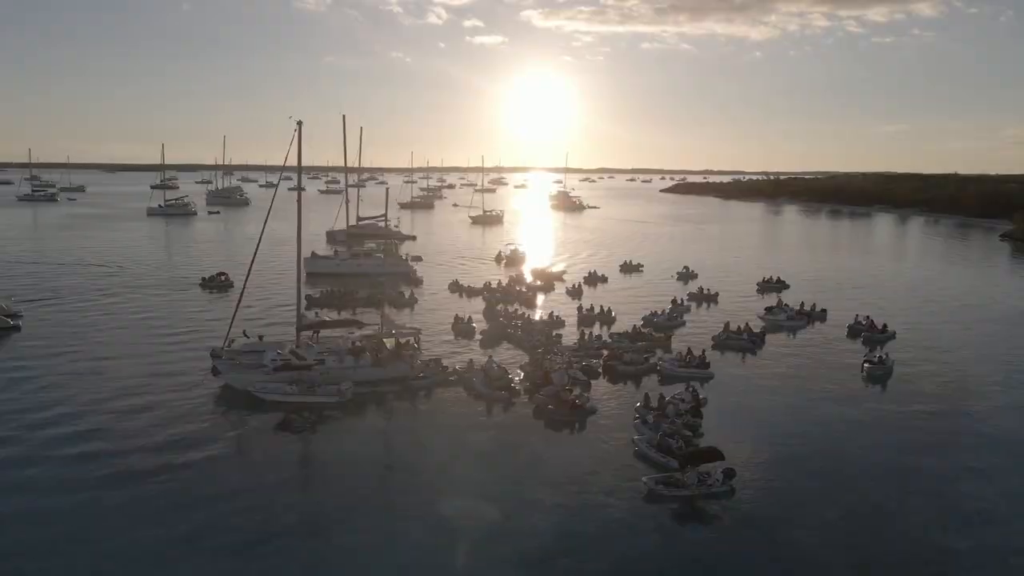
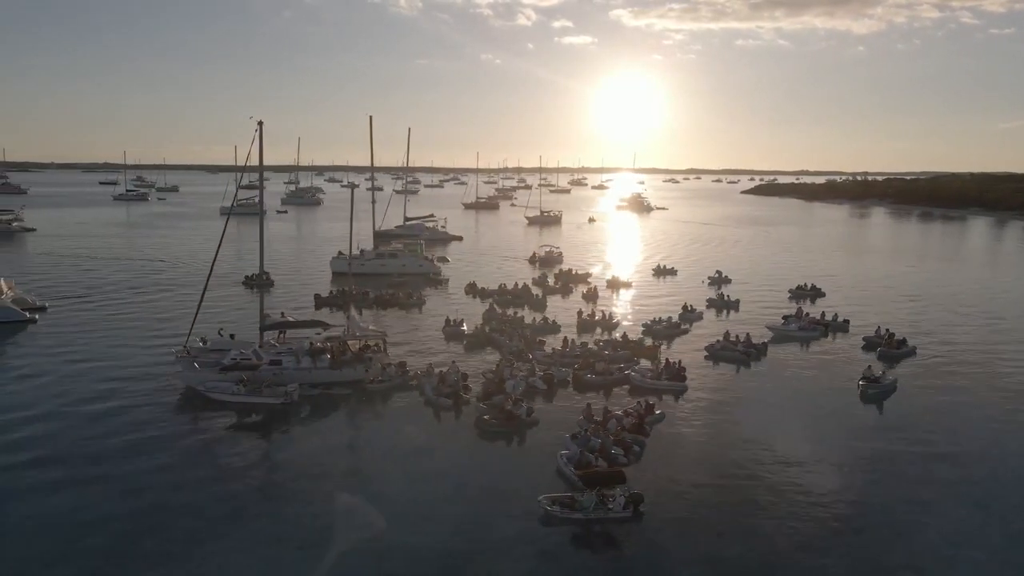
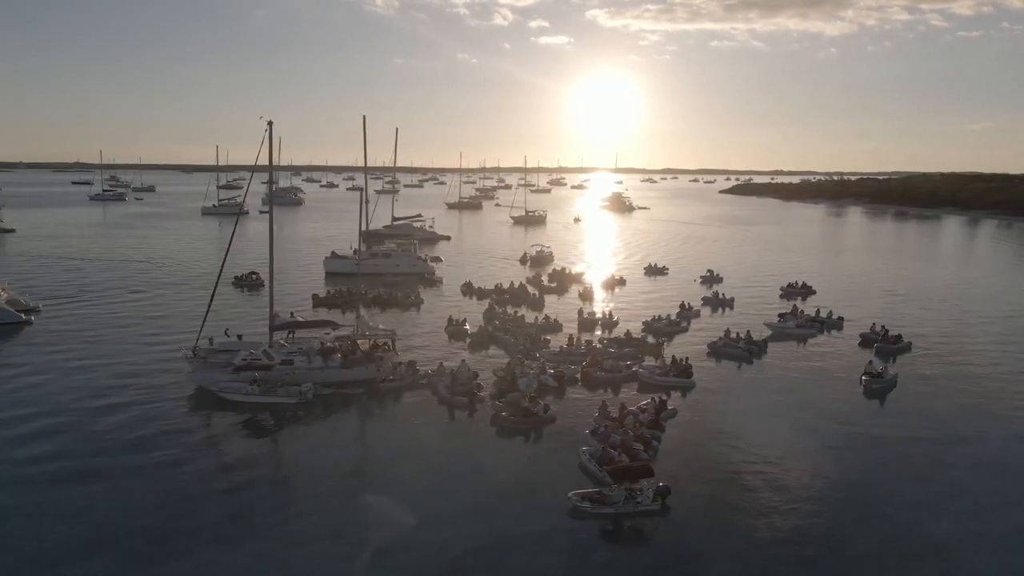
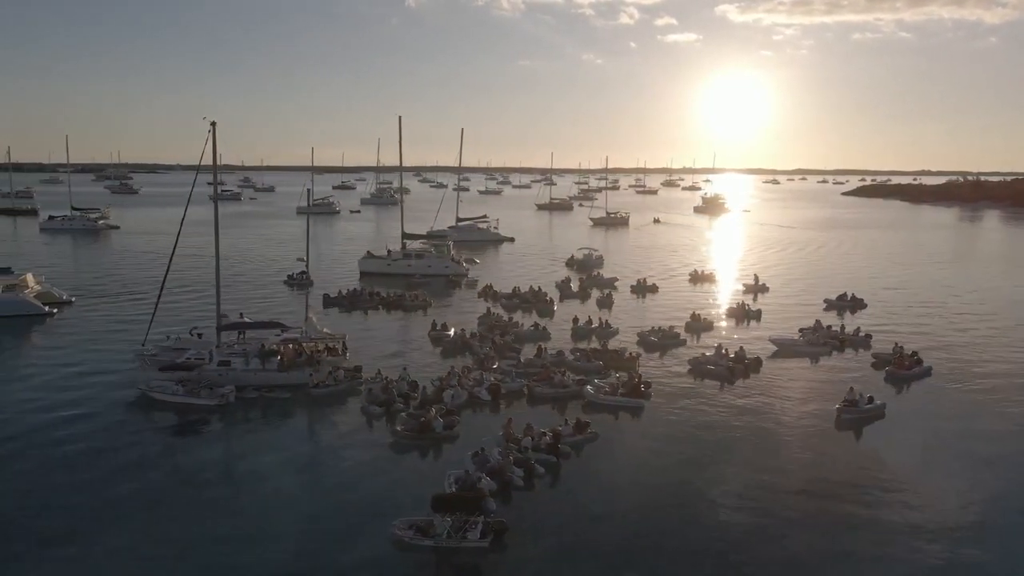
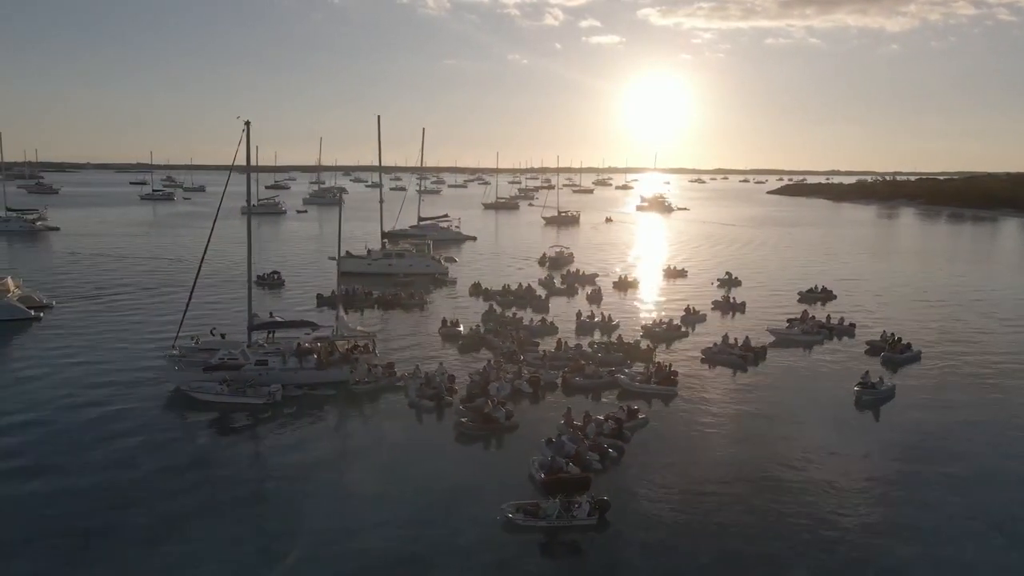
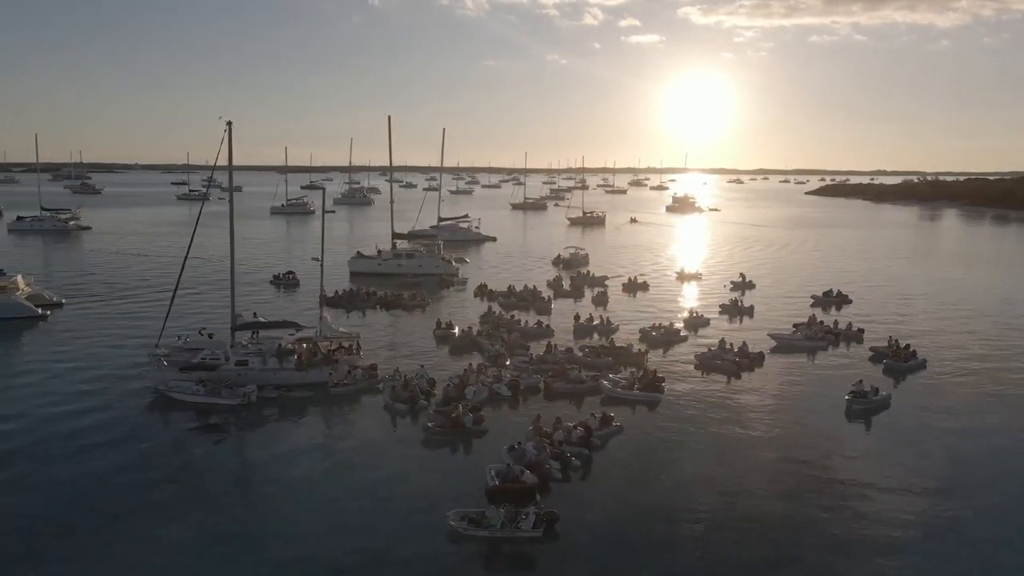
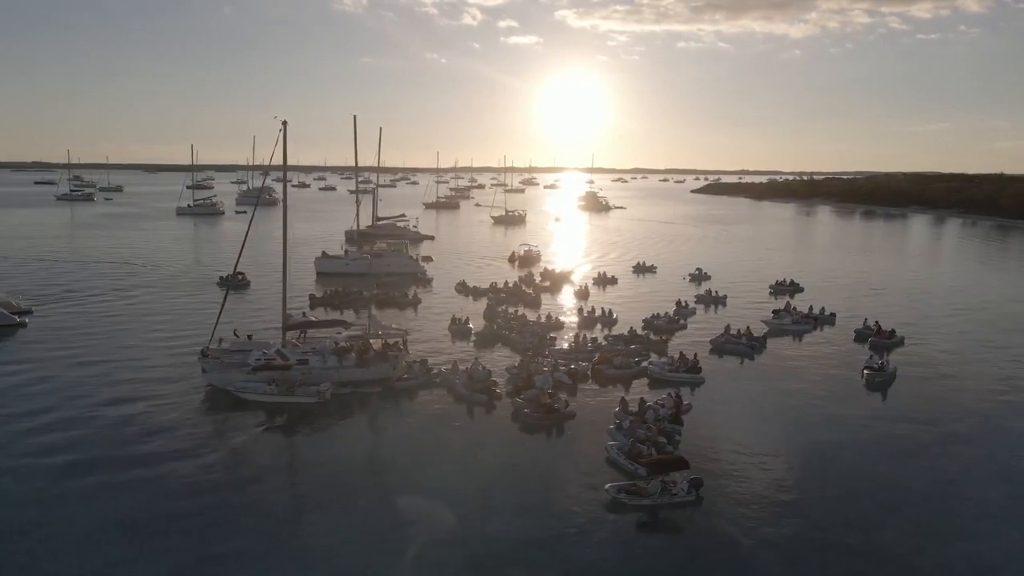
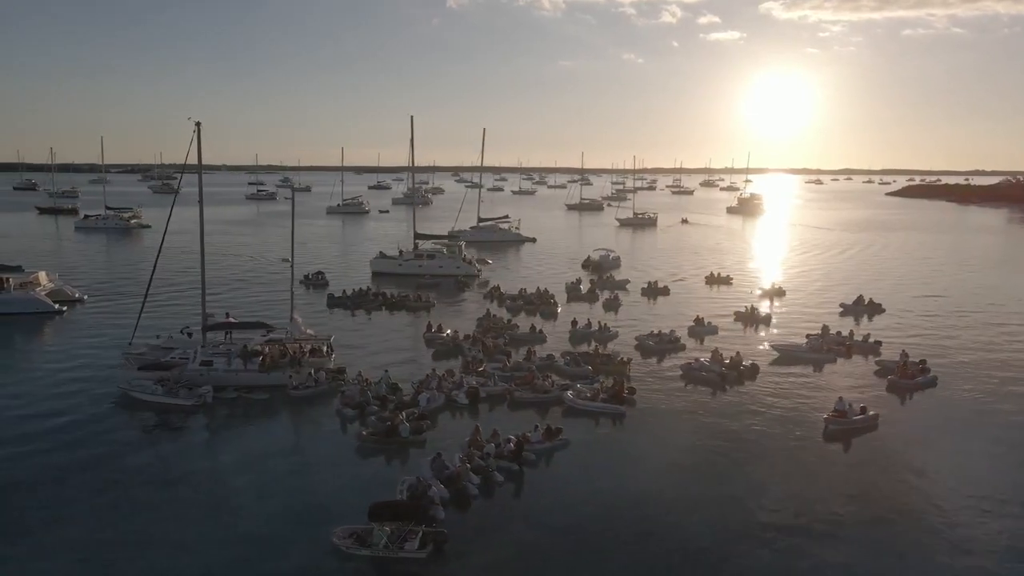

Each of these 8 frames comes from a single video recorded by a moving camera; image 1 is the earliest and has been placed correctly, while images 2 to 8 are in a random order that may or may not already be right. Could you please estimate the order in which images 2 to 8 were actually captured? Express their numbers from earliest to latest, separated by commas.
7, 3, 2, 5, 6, 4, 8
